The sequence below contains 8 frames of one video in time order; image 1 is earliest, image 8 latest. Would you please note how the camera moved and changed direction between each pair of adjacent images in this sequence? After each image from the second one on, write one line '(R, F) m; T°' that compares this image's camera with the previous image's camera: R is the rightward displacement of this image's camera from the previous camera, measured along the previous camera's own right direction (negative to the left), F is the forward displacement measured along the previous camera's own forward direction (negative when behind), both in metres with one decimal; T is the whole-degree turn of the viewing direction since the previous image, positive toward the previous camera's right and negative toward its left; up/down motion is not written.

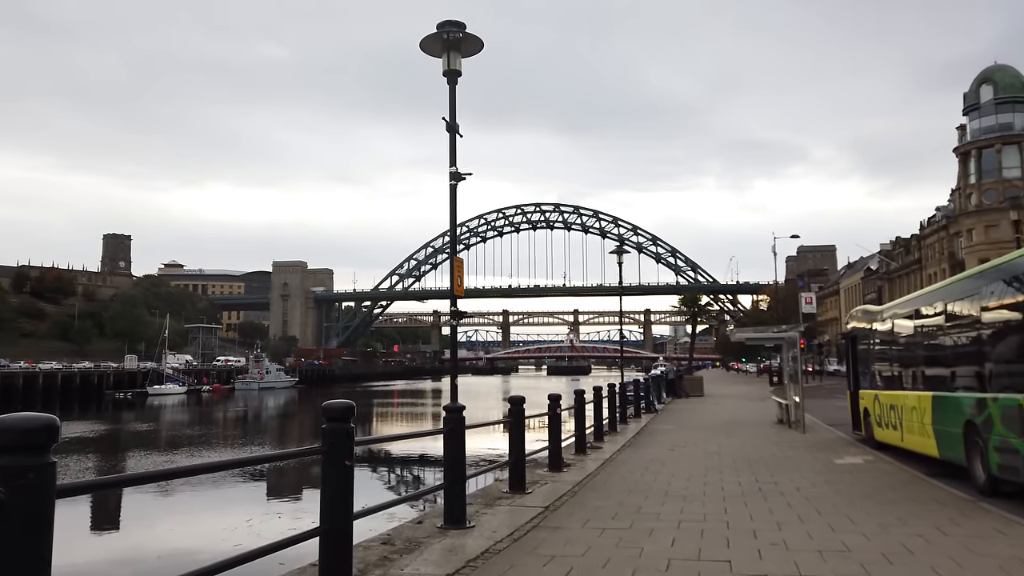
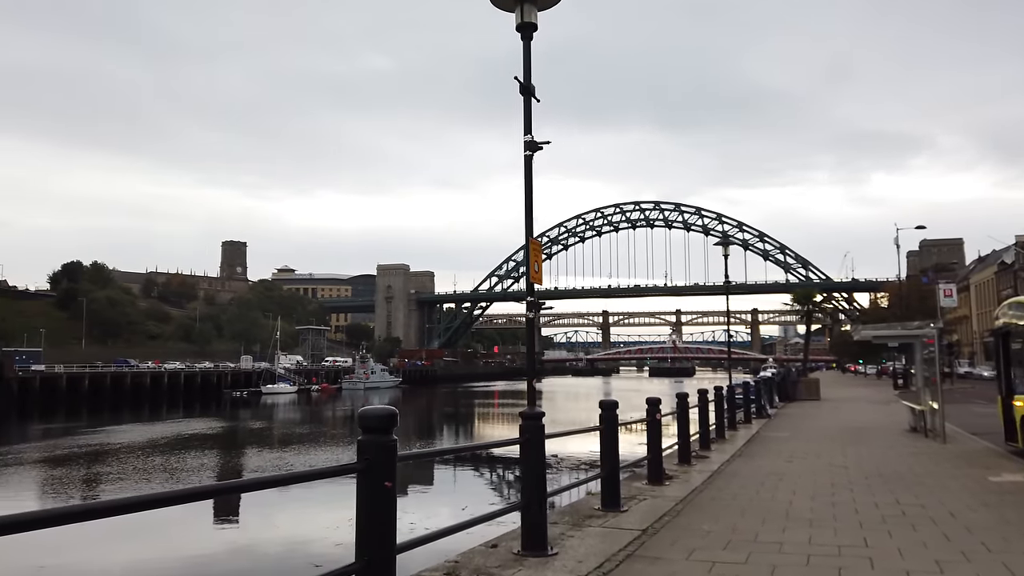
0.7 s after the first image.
(0.0, +0.4) m; -8°
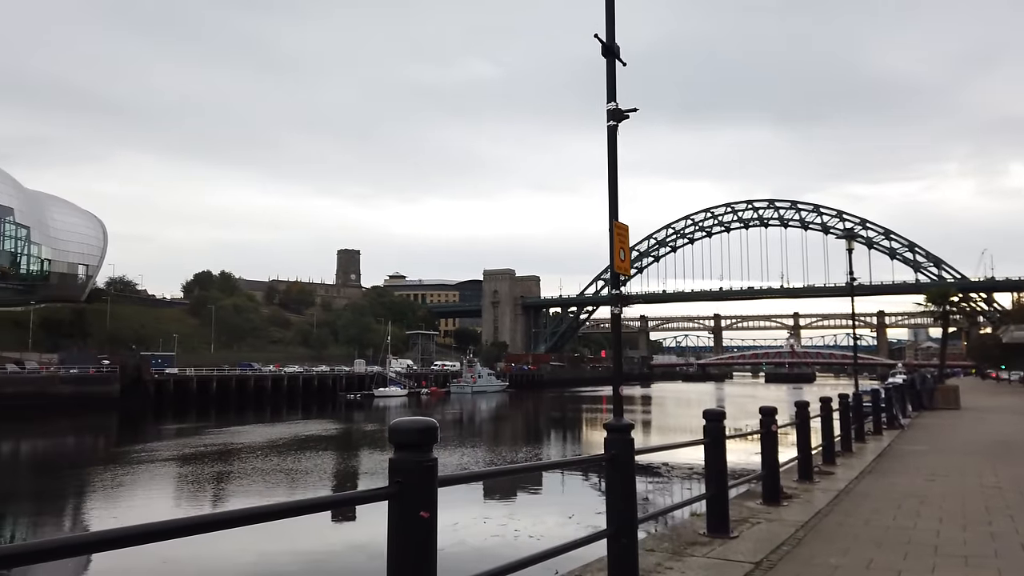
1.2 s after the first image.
(+0.1, +0.3) m; -8°
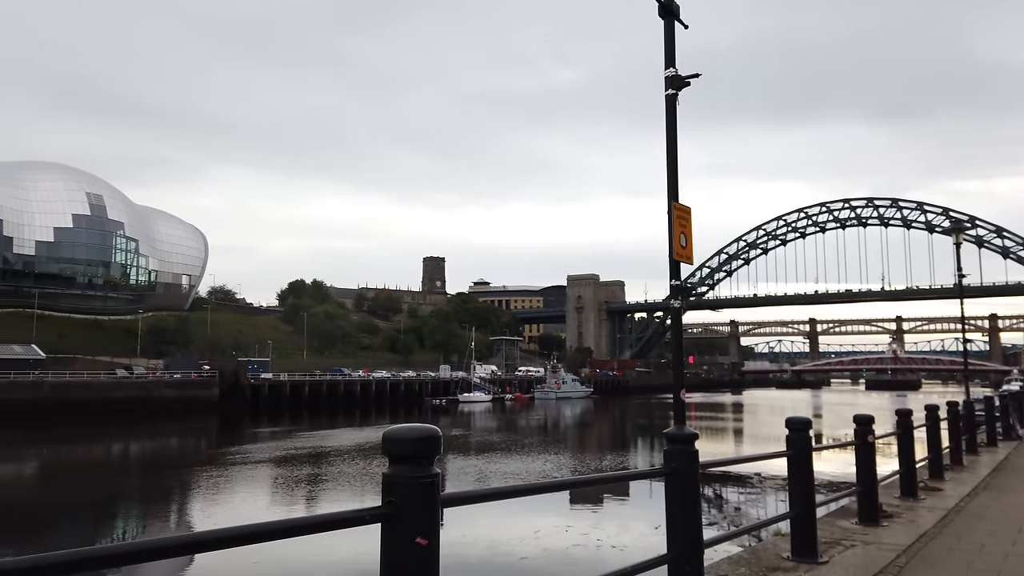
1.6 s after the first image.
(+0.1, +0.2) m; -6°
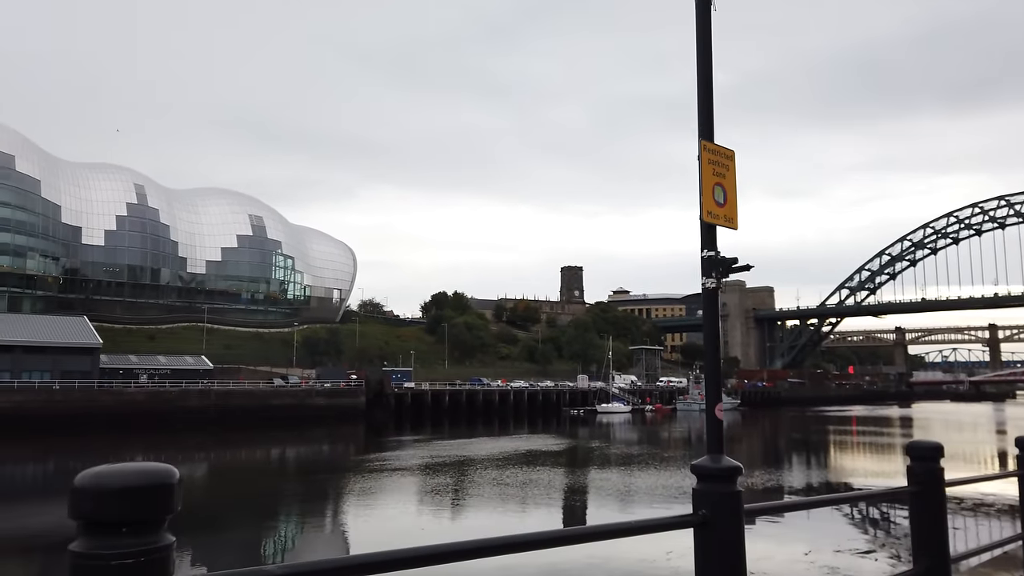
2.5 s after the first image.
(+0.3, +0.5) m; -11°
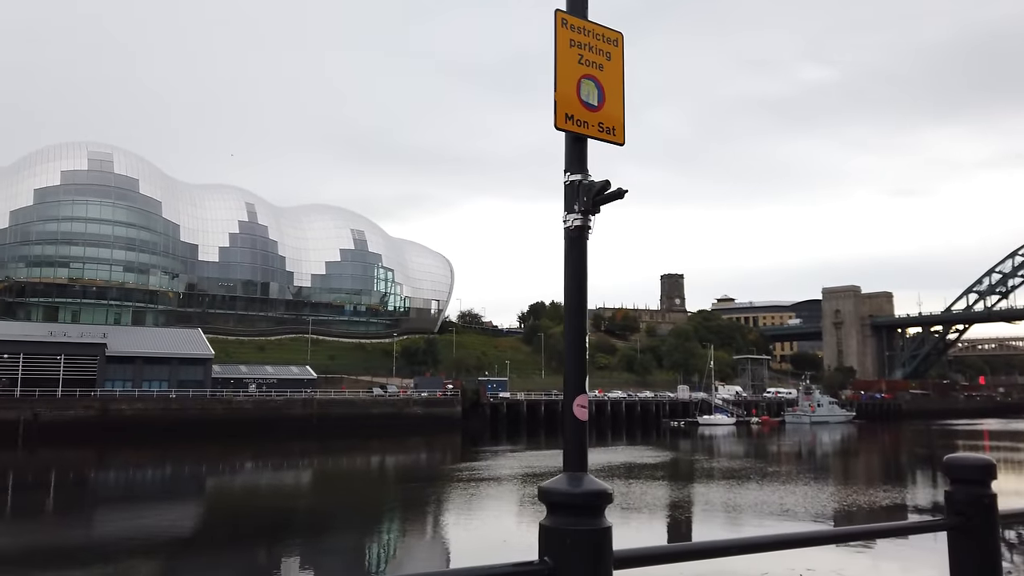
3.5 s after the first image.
(+0.4, +0.4) m; -8°
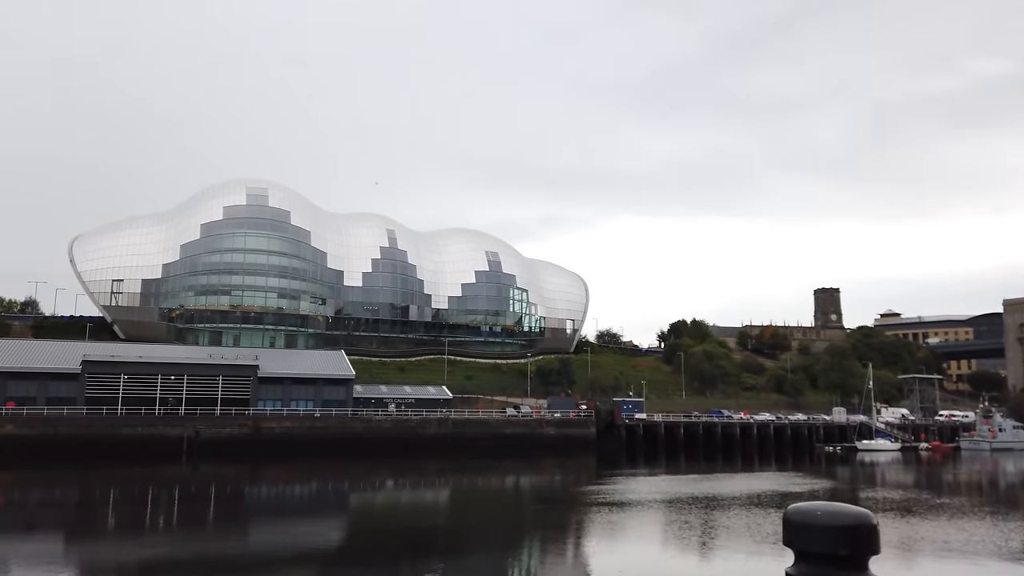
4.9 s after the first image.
(+0.6, +0.7) m; -11°
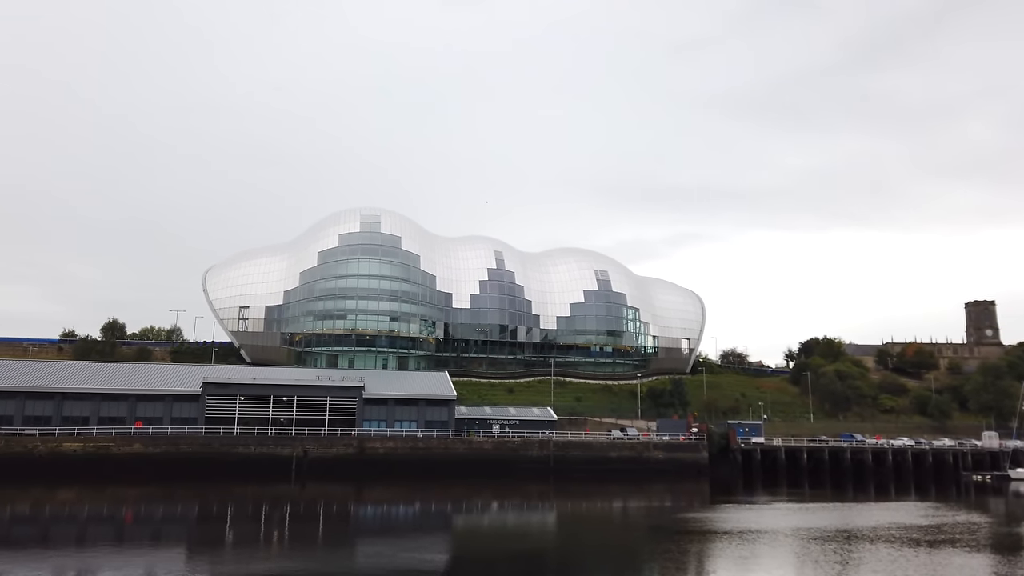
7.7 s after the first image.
(+1.3, +0.9) m; -10°
